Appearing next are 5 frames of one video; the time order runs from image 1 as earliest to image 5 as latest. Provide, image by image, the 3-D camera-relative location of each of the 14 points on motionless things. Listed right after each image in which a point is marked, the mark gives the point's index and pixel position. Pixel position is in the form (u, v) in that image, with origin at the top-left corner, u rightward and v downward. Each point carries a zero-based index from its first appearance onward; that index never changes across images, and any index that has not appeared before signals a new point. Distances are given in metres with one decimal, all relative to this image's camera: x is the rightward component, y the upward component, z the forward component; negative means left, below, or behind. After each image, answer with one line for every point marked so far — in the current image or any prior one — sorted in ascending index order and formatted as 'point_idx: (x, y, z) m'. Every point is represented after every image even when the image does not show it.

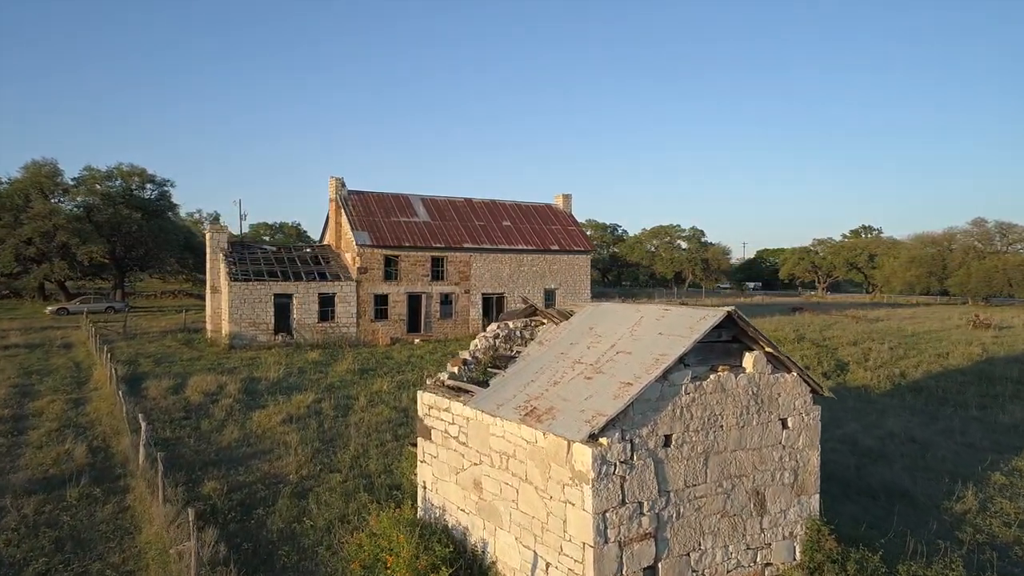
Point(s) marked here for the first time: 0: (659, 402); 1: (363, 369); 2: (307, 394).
0: (+1.3, -1.0, +5.6) m
1: (-4.3, -2.3, +18.4) m
2: (-4.7, -2.4, +14.8) m
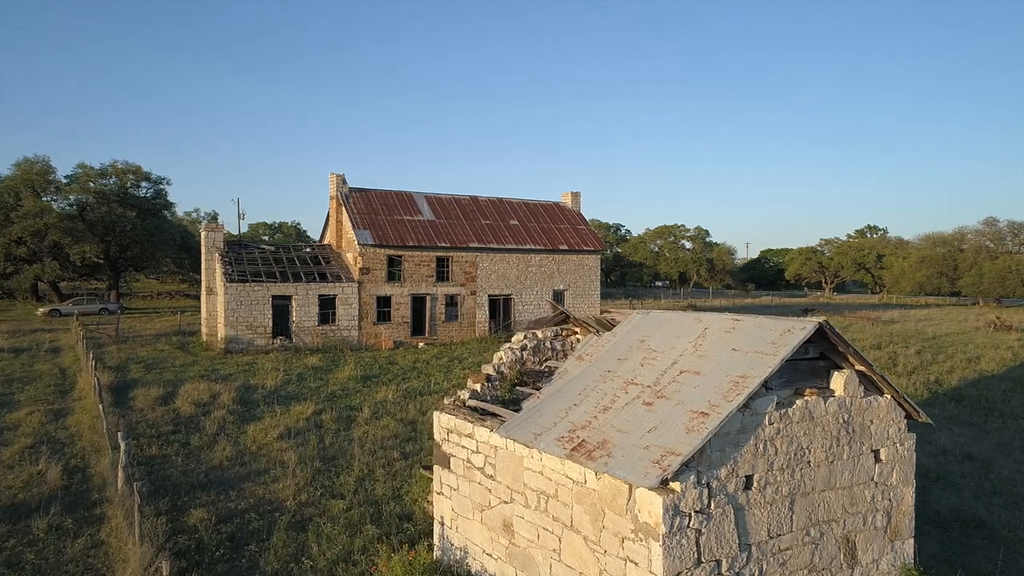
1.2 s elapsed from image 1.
0: (+1.6, -1.0, +4.5) m
1: (-3.9, -2.4, +17.4) m
2: (-4.4, -2.5, +13.7) m
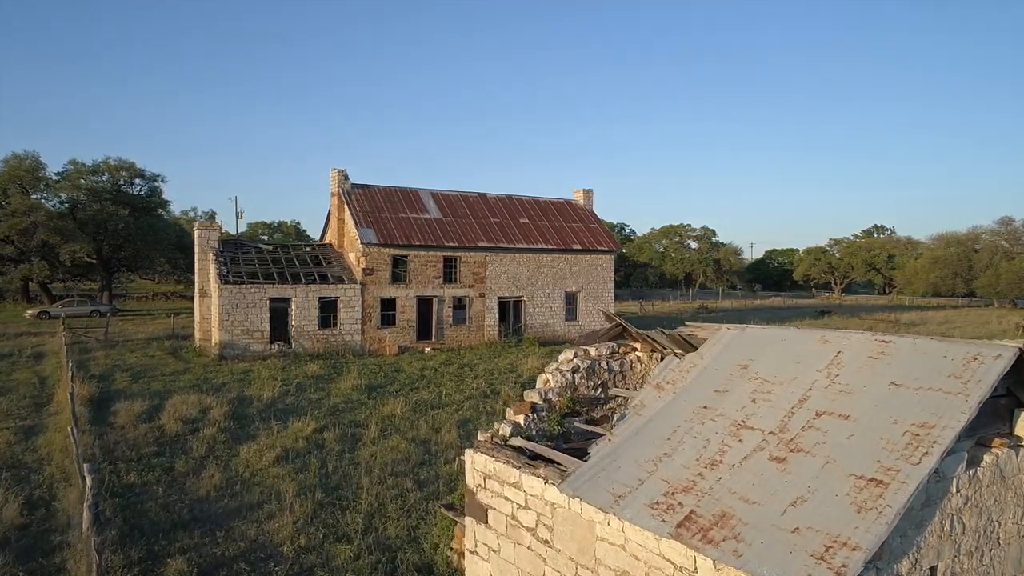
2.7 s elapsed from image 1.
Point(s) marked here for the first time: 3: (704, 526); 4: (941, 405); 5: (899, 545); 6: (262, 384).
0: (+2.0, -1.1, +3.2) m
1: (-3.5, -2.5, +16.0) m
2: (-3.9, -2.5, +12.4) m
3: (+1.0, -1.3, +3.4) m
4: (+2.2, -0.6, +3.3) m
5: (+1.9, -1.2, +3.1) m
6: (-6.2, -2.4, +15.8) m
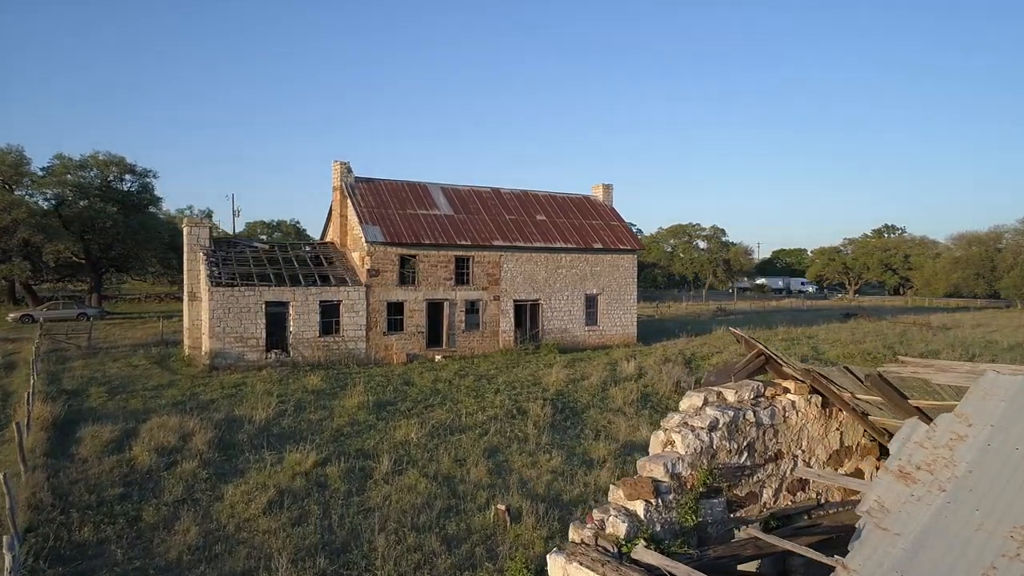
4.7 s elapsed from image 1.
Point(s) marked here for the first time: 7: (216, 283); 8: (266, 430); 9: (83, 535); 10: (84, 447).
0: (+2.6, -1.2, +1.2) m
1: (-2.9, -2.5, +14.1) m
2: (-3.3, -2.6, +10.4) m
3: (+1.6, -1.3, +1.4) m
4: (+2.8, -0.7, +1.4) m
5: (+2.5, -1.3, +1.1) m
6: (-5.6, -2.4, +13.9) m
7: (-8.6, +0.2, +18.8) m
8: (-4.5, -2.6, +11.8) m
9: (-5.0, -2.9, +7.4) m
10: (-6.8, -2.5, +10.2) m
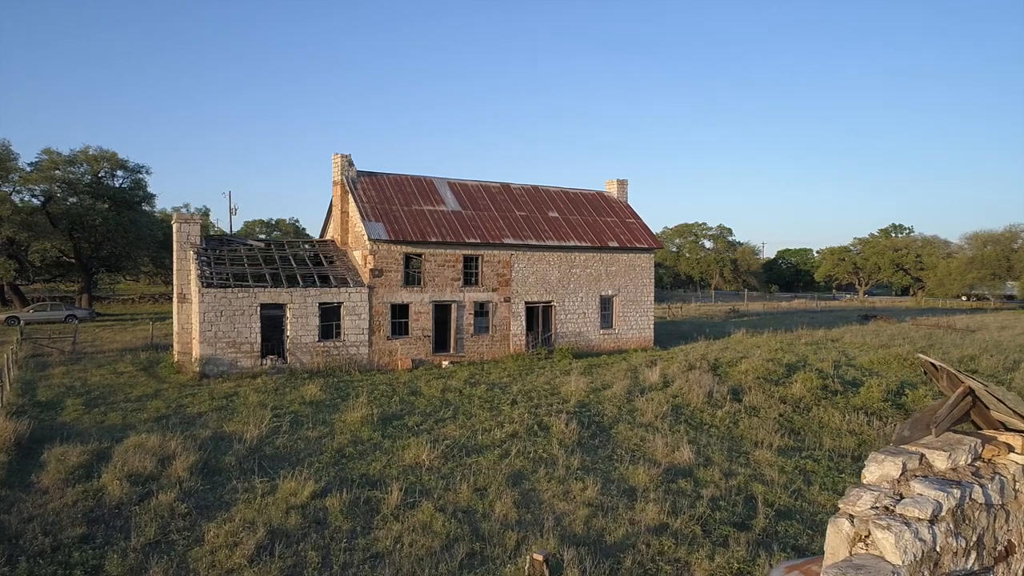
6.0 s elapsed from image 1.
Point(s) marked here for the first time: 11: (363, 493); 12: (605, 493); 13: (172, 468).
0: (+3.0, -1.2, -0.1) m
1: (-2.5, -2.6, +12.7) m
2: (-2.9, -2.7, +9.1) m
3: (+2.0, -1.4, +0.1) m
4: (+3.2, -0.7, 0.0) m
5: (+2.9, -1.3, -0.2) m
6: (-5.2, -2.5, +12.5) m
7: (-8.2, +0.1, +17.4) m
8: (-4.1, -2.6, +10.5) m
9: (-4.6, -2.9, +6.1) m
10: (-6.4, -2.6, +8.9) m
11: (-2.0, -2.8, +8.6) m
12: (+1.2, -2.8, +8.7) m
13: (-4.9, -2.6, +9.2) m
